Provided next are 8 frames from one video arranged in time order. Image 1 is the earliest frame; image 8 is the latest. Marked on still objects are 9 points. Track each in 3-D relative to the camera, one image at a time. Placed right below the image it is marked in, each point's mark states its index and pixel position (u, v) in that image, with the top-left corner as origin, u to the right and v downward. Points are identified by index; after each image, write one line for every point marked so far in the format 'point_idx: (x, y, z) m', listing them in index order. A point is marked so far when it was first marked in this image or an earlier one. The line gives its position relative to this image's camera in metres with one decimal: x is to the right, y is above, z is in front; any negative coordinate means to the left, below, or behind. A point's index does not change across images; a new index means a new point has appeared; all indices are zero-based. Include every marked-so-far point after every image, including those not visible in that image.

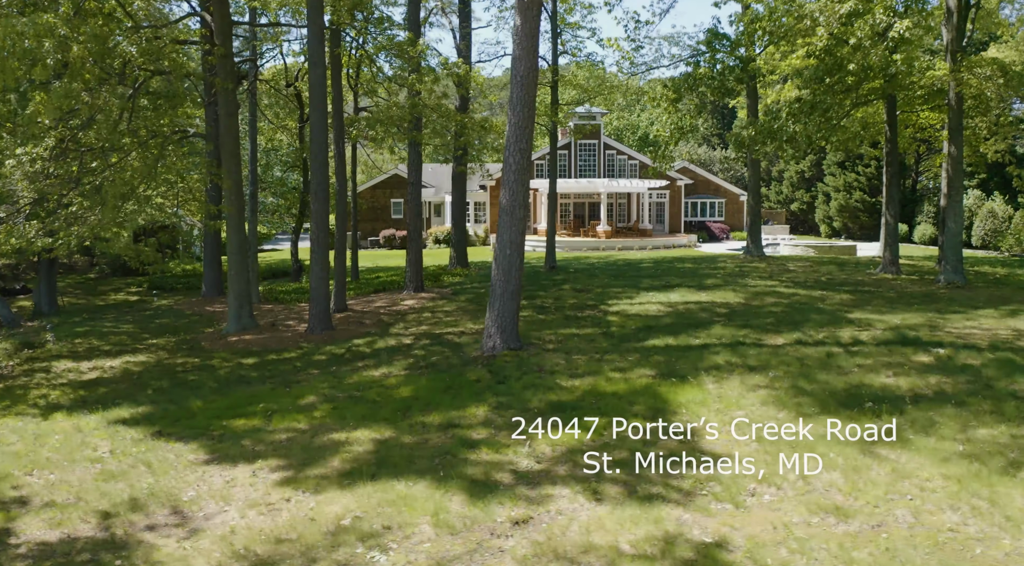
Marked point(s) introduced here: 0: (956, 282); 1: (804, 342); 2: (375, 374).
0: (+8.5, 0.0, +17.0) m
1: (+4.2, -0.8, +12.6) m
2: (-1.8, -1.3, +11.9) m
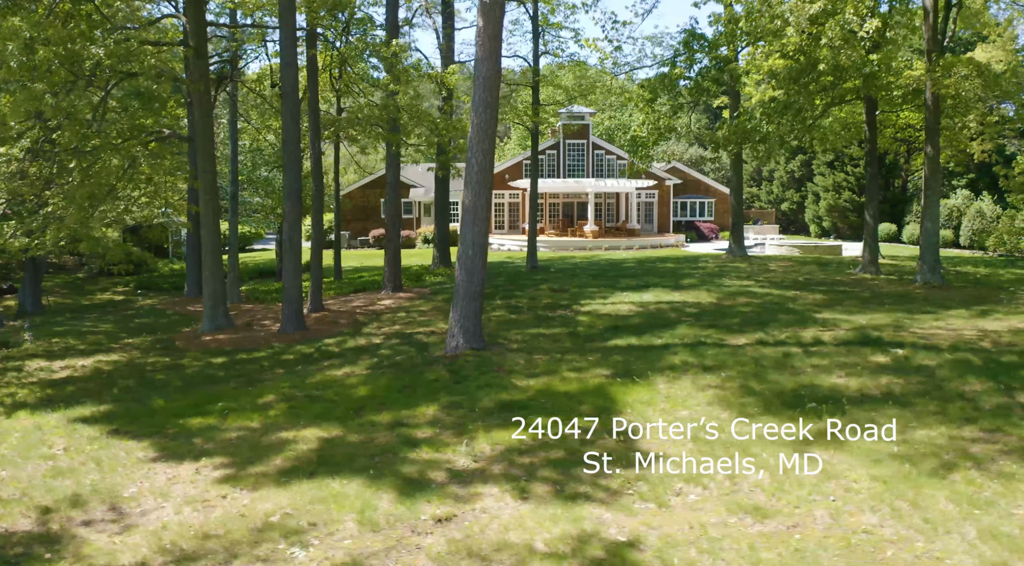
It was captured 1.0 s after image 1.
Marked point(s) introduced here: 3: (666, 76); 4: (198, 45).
0: (+8.1, 0.0, +16.9) m
1: (+3.6, -0.8, +12.6) m
2: (-2.4, -1.3, +12.1) m
3: (+3.0, +4.2, +17.7) m
4: (-4.9, +3.9, +13.9) m
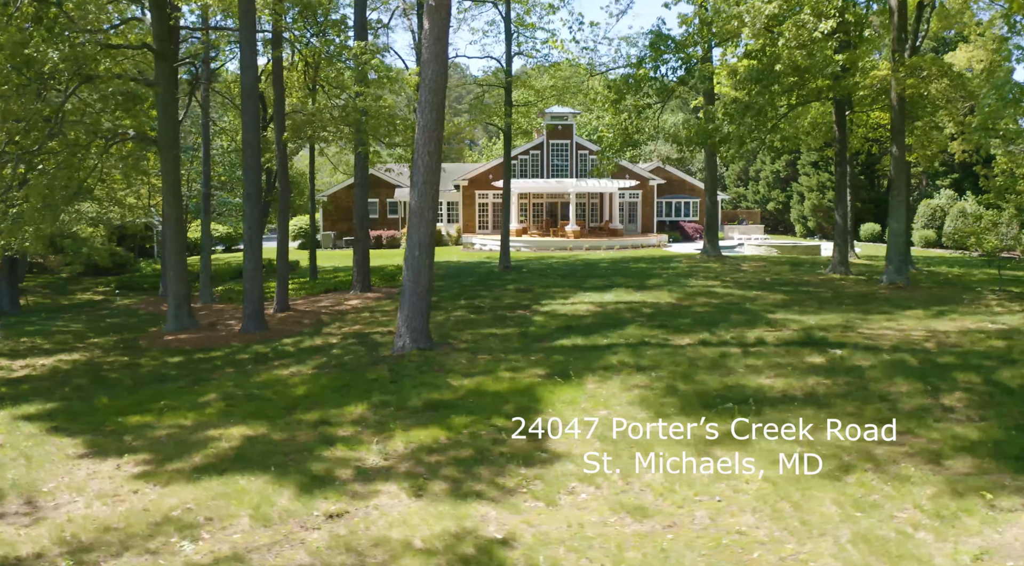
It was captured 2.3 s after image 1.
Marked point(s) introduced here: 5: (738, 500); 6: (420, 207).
0: (+7.4, 0.0, +16.9) m
1: (+2.8, -0.9, +12.7) m
2: (-3.2, -1.3, +12.4) m
3: (+2.4, +4.2, +17.8) m
4: (-5.7, +3.9, +14.2) m
5: (+1.9, -1.9, +7.6) m
6: (-1.3, +1.1, +12.7) m
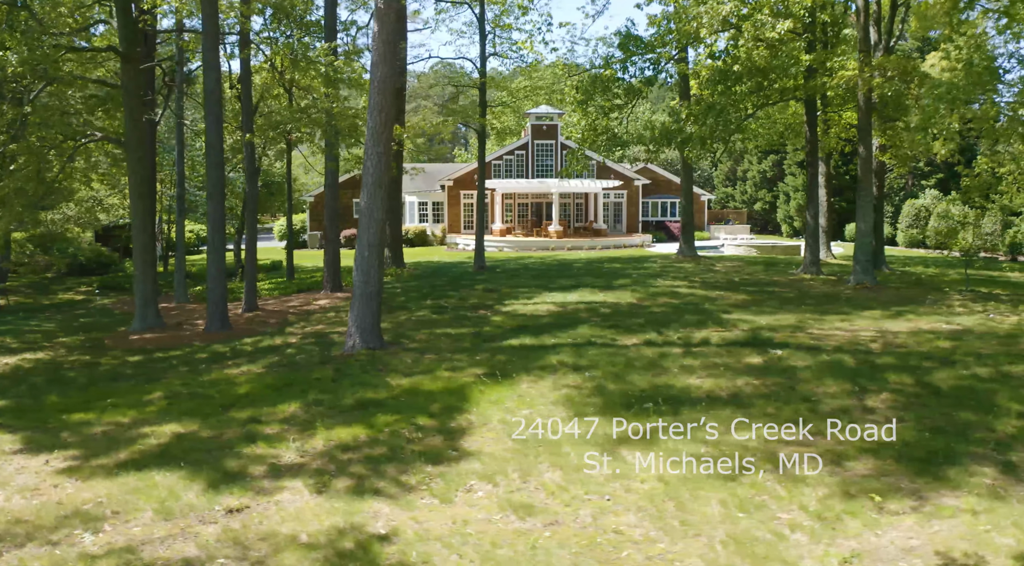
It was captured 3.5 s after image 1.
0: (+6.7, 0.0, +16.8) m
1: (+2.0, -0.9, +12.8) m
2: (-4.0, -1.3, +12.6) m
3: (+1.7, +4.1, +17.8) m
4: (-6.4, +3.9, +14.6) m
5: (+1.0, -1.9, +7.7) m
6: (-2.1, +1.1, +12.9) m
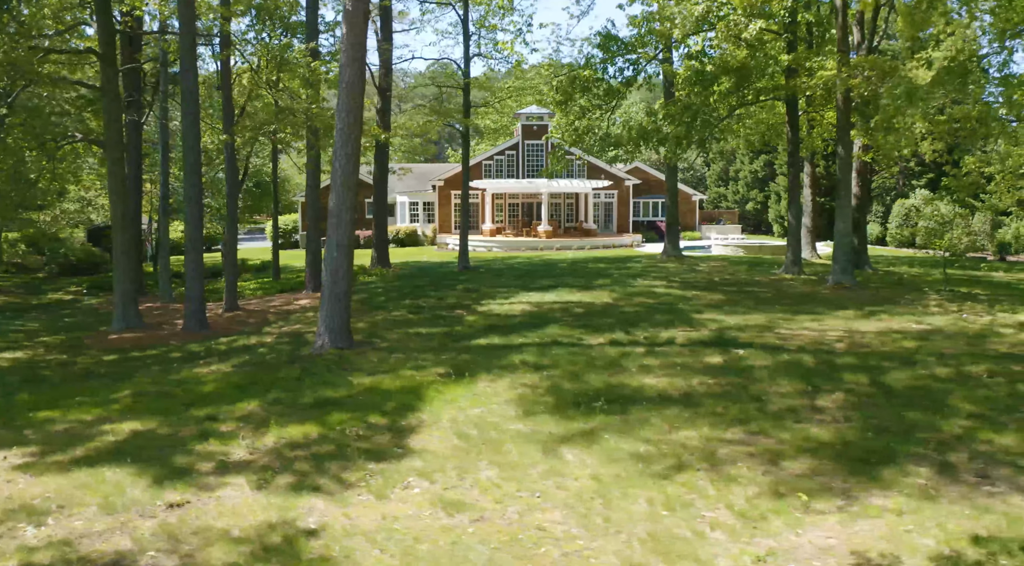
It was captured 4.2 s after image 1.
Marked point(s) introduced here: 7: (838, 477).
0: (+6.3, 0.0, +16.7) m
1: (+1.5, -0.9, +12.8) m
2: (-4.5, -1.3, +12.8) m
3: (+1.3, +4.2, +17.9) m
4: (-6.9, +3.9, +14.8) m
5: (+0.4, -1.9, +7.7) m
6: (-2.6, +1.1, +13.1) m
7: (+2.9, -1.8, +7.9) m
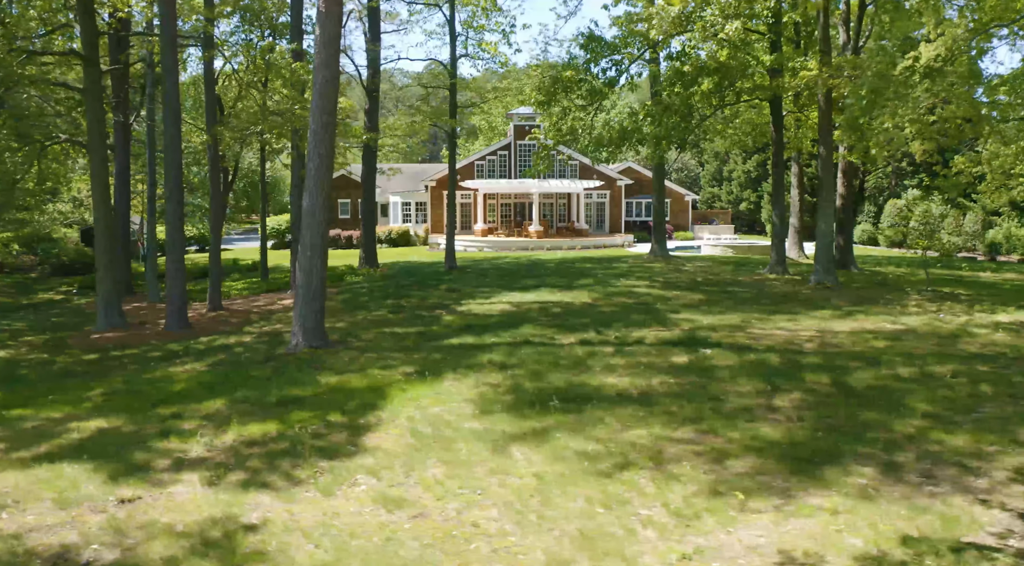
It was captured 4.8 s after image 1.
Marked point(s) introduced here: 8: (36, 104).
0: (+6.0, 0.0, +16.7) m
1: (+1.1, -0.9, +12.8) m
2: (-4.9, -1.3, +13.0) m
3: (+1.0, +4.2, +17.9) m
4: (-7.2, +3.9, +15.0) m
5: (-0.1, -1.9, +7.8) m
6: (-3.0, +1.1, +13.2) m
7: (+2.4, -1.8, +7.9) m
8: (-9.1, +3.4, +16.8) m
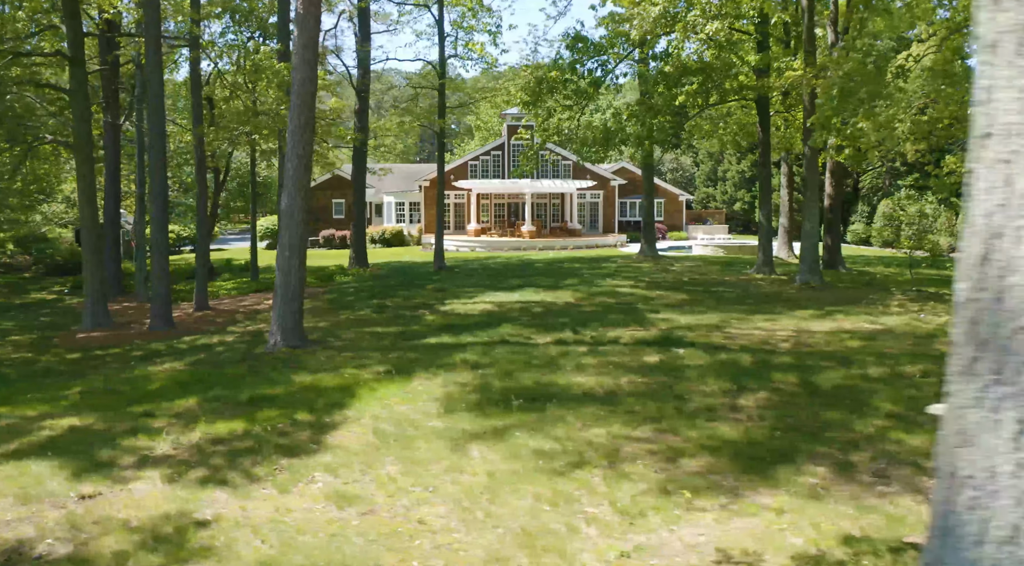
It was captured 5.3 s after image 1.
0: (+5.7, 0.0, +16.6) m
1: (+0.7, -0.9, +12.9) m
2: (-5.3, -1.3, +13.1) m
3: (+0.7, +4.2, +18.0) m
4: (-7.6, +3.9, +15.2) m
5: (-0.6, -1.9, +7.9) m
6: (-3.4, +1.1, +13.3) m
7: (+2.0, -1.8, +8.0) m
8: (-9.4, +3.4, +17.0) m
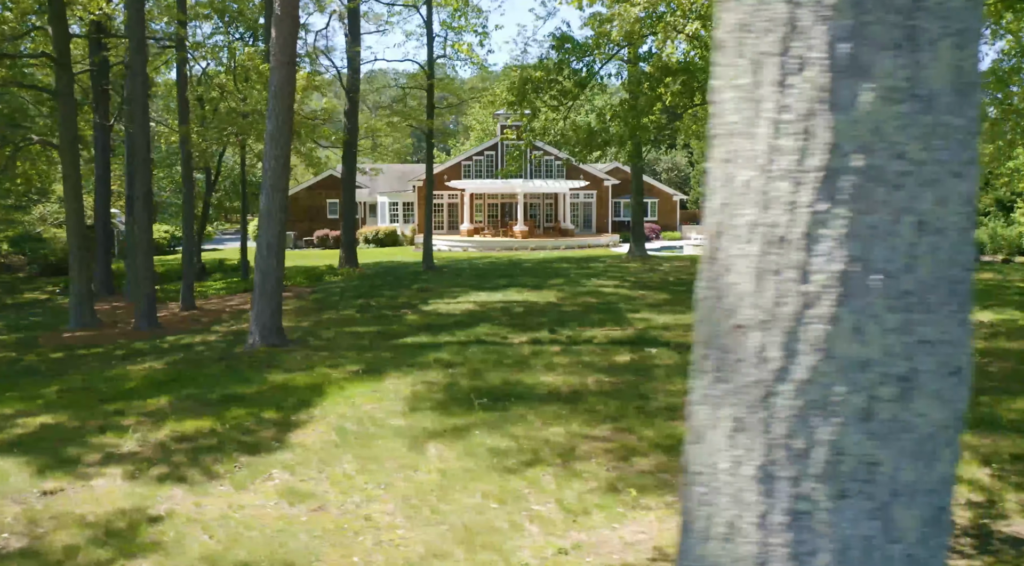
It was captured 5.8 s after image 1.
0: (+5.4, 0.0, +16.6) m
1: (+0.4, -0.9, +12.9) m
2: (-5.7, -1.3, +13.2) m
3: (+0.4, +4.2, +18.0) m
4: (-7.9, +3.9, +15.3) m
5: (-1.0, -1.9, +7.9) m
6: (-3.7, +1.1, +13.4) m
7: (+1.5, -1.7, +8.0) m
8: (-9.7, +3.4, +17.2) m
